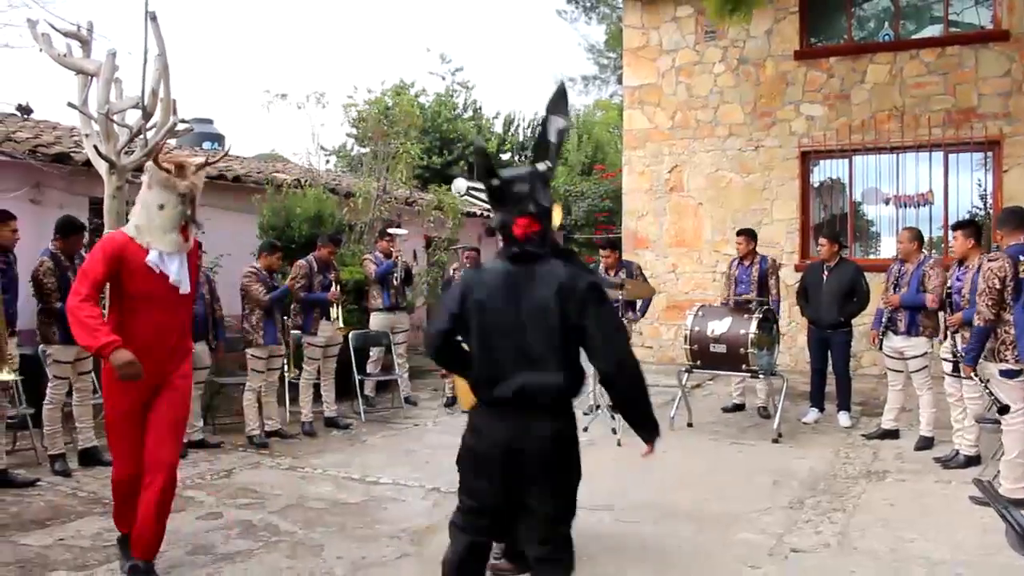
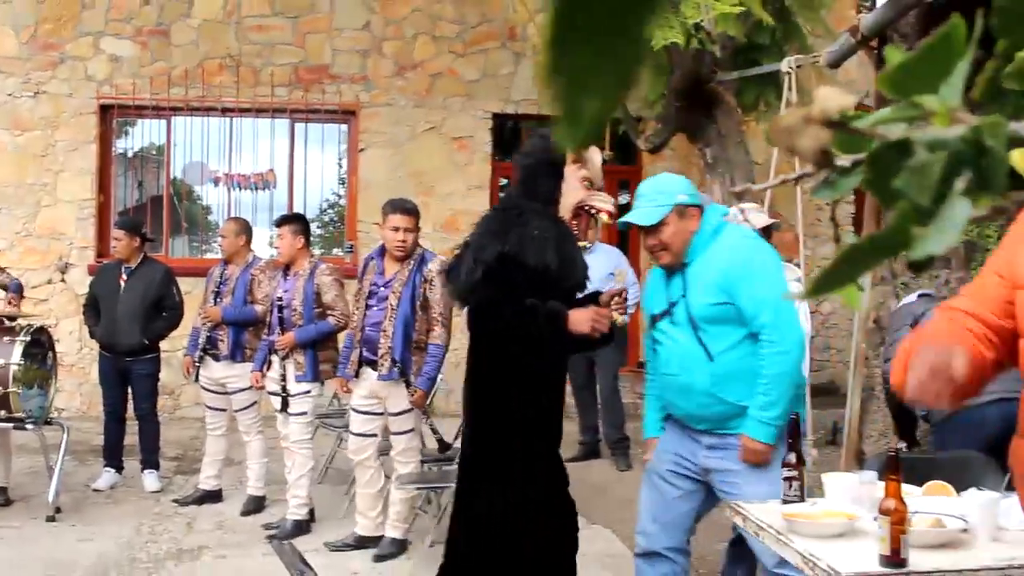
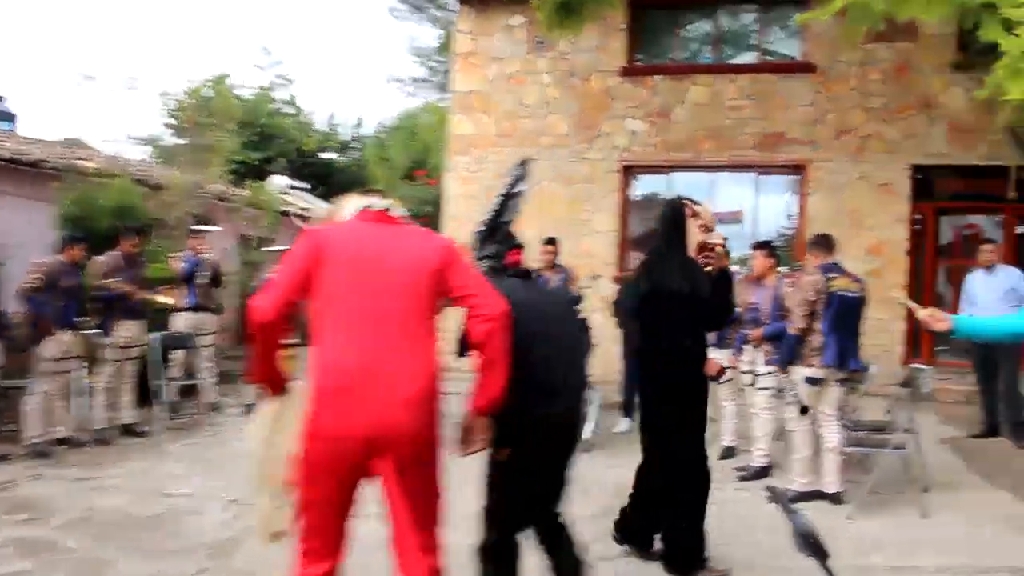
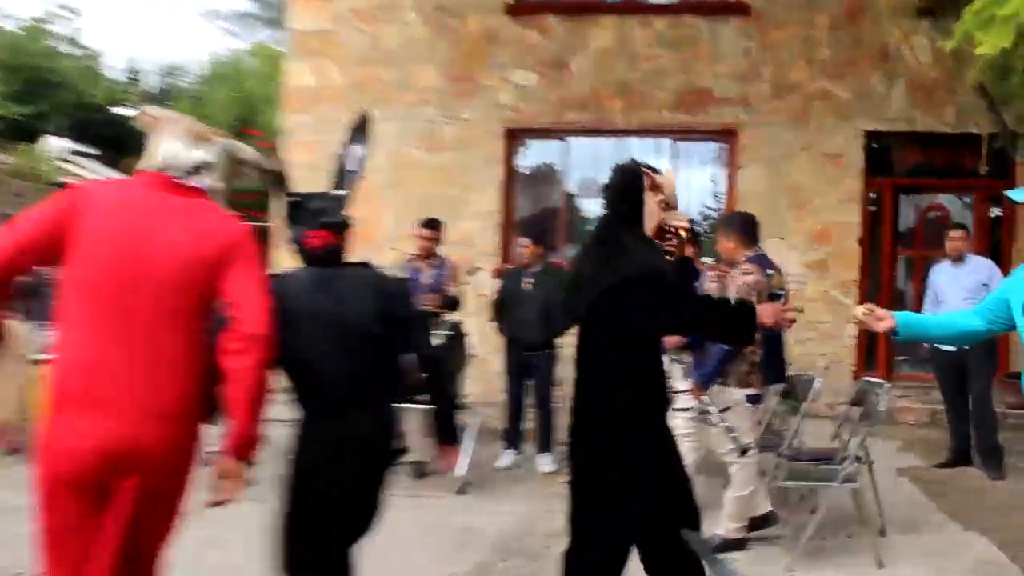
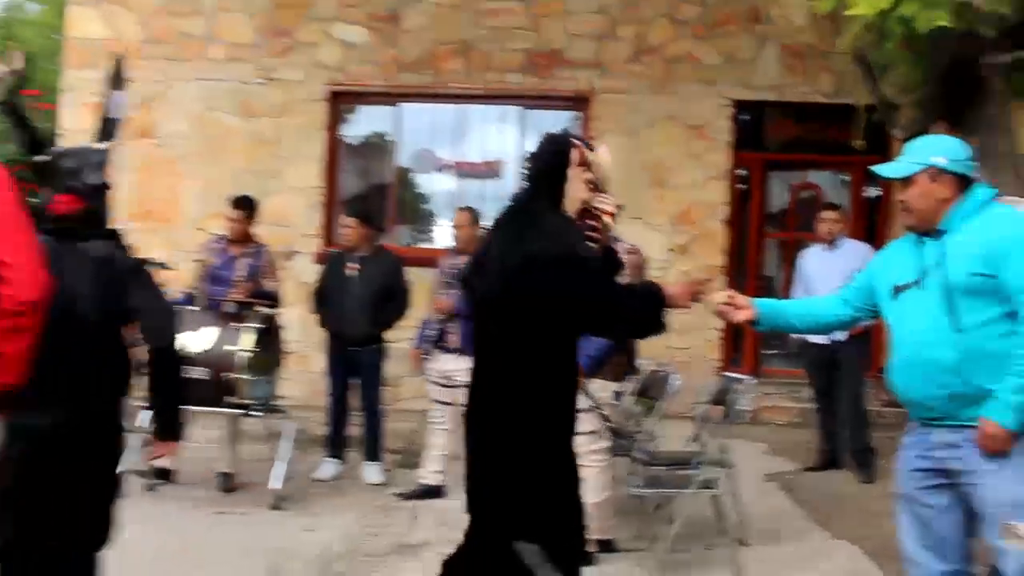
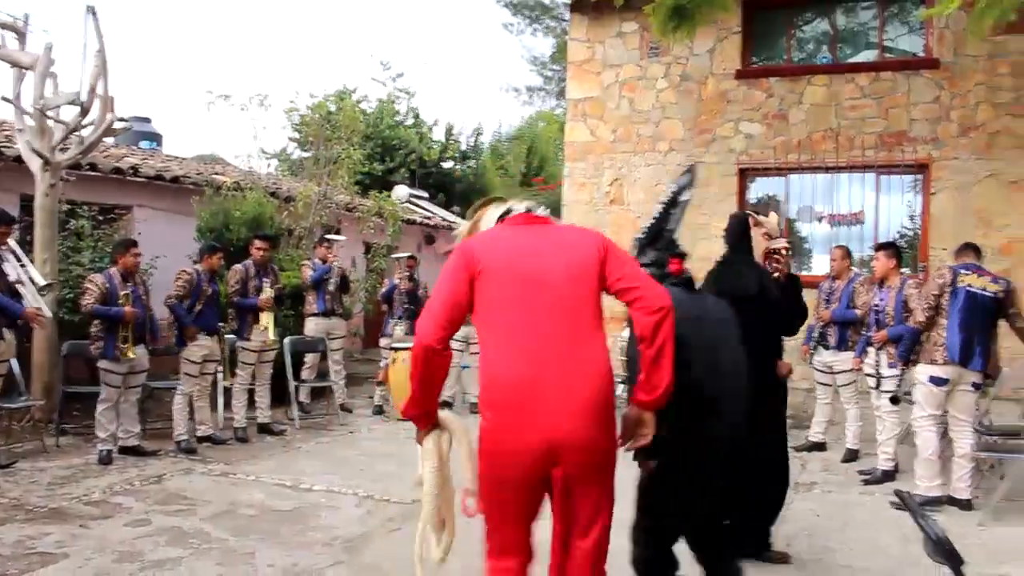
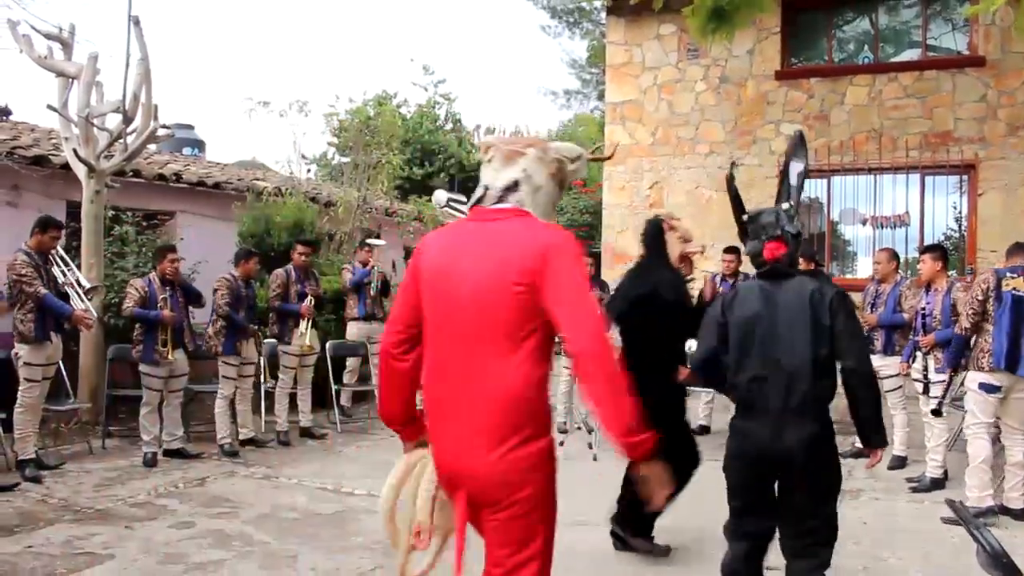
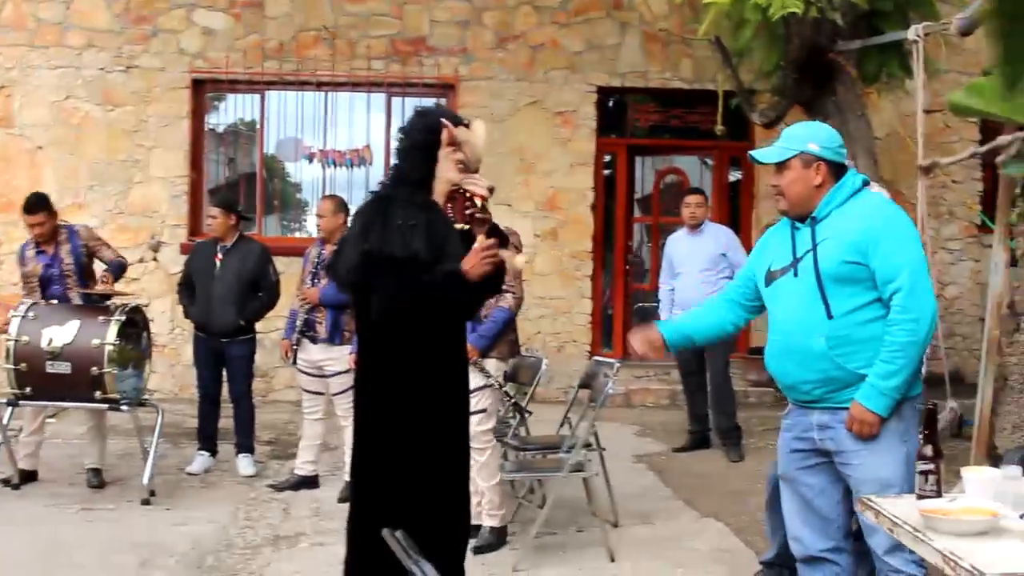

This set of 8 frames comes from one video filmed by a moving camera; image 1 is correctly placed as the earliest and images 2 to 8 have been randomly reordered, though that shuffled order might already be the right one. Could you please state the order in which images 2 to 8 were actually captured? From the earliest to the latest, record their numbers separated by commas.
7, 6, 3, 4, 5, 8, 2
